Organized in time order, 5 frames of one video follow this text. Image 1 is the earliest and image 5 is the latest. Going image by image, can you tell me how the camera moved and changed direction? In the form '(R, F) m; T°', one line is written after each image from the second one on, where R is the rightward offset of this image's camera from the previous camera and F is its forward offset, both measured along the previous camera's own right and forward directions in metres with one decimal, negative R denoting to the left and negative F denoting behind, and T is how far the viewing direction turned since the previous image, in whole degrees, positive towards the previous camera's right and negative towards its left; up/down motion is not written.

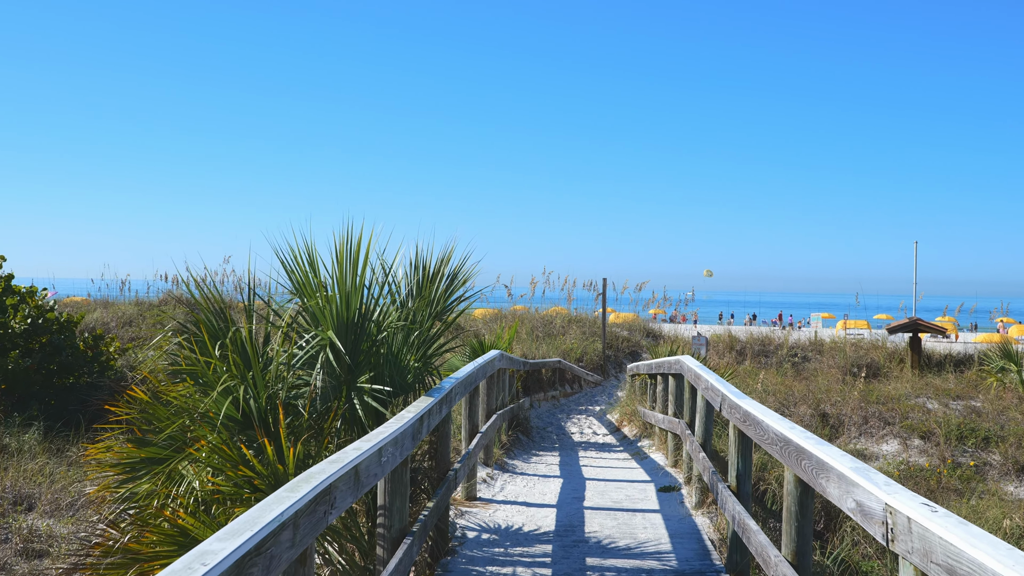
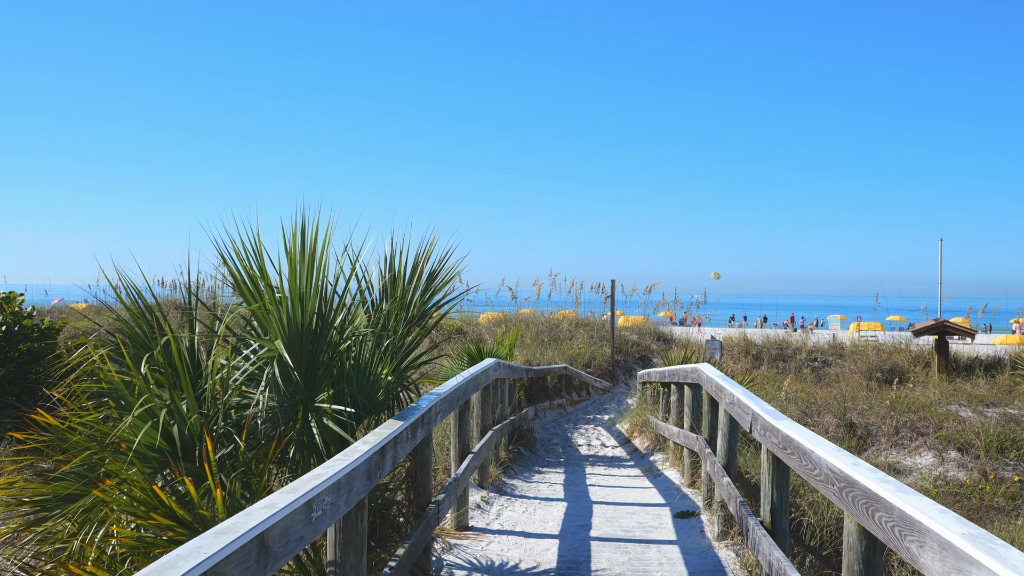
(+0.1, +0.6) m; -1°
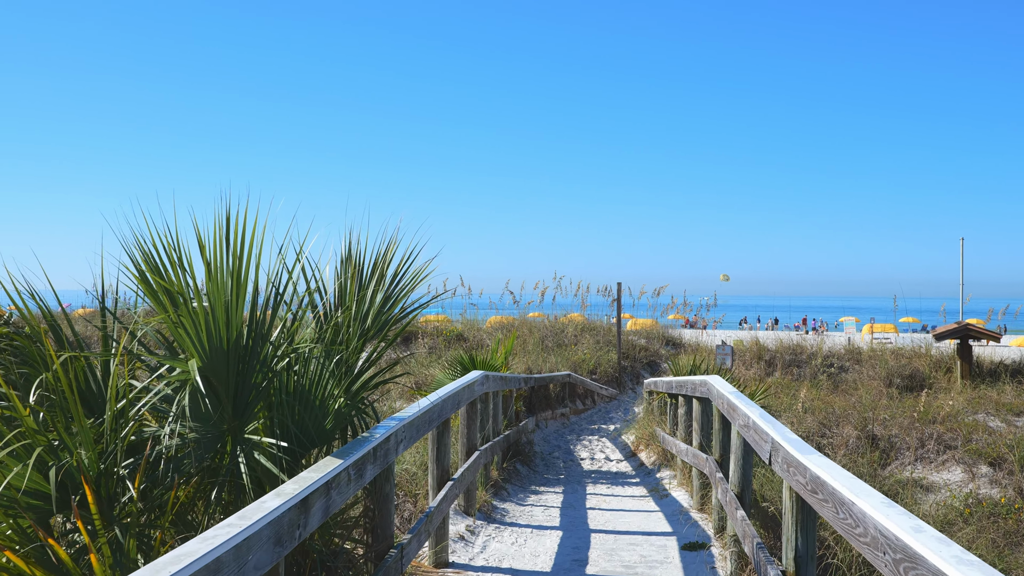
(+0.2, +0.5) m; -1°
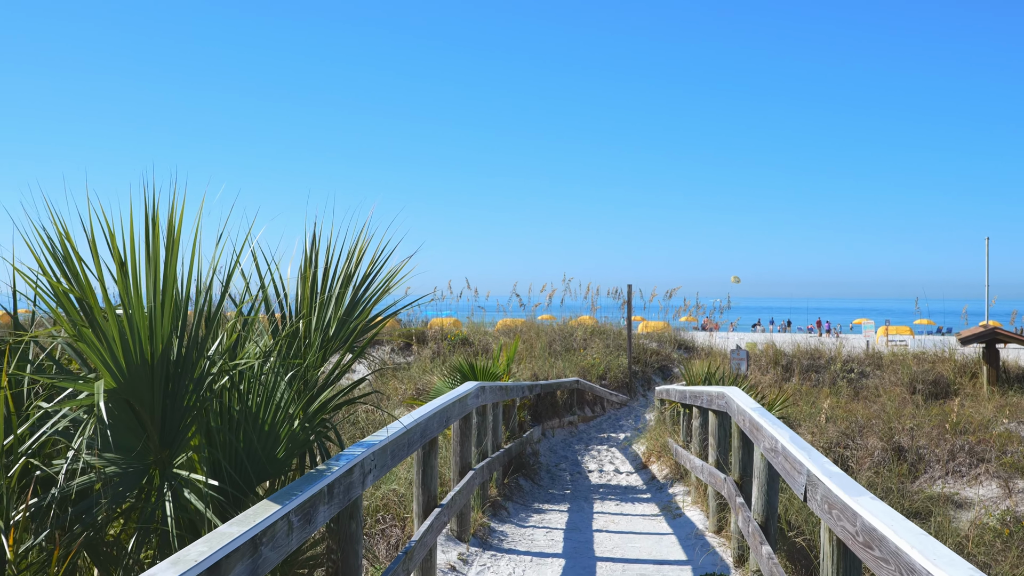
(+0.1, +0.4) m; -1°
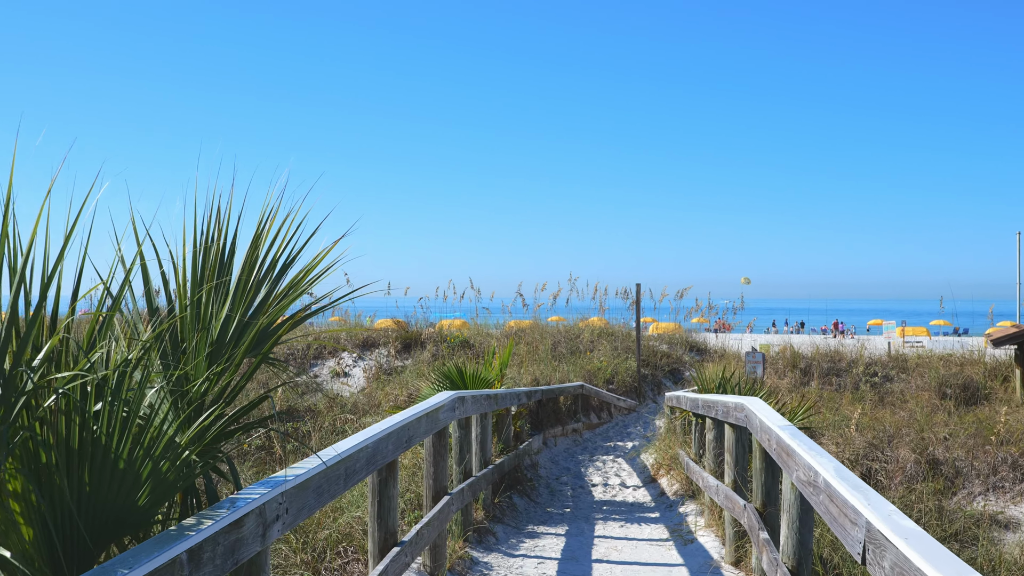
(+0.2, +0.6) m; -1°
